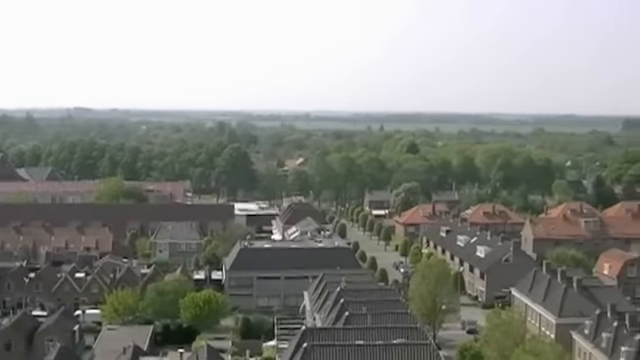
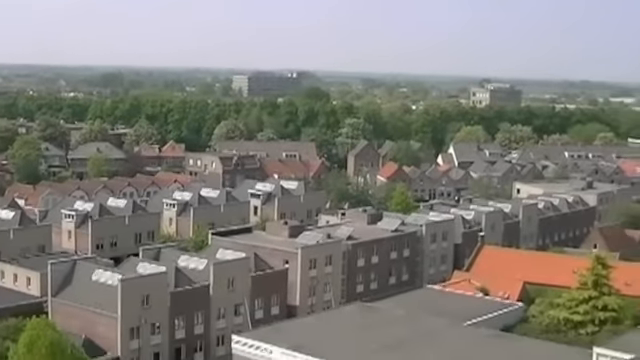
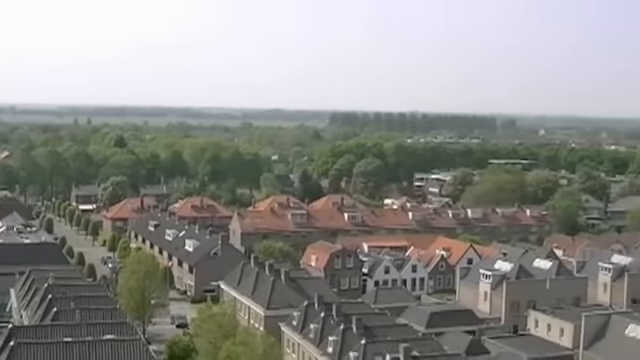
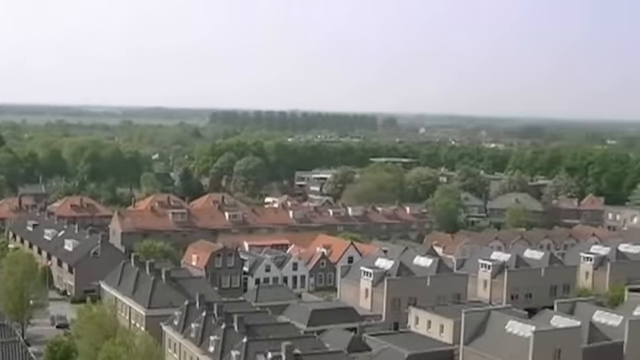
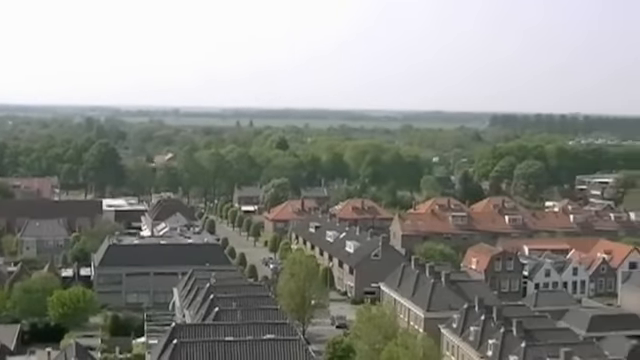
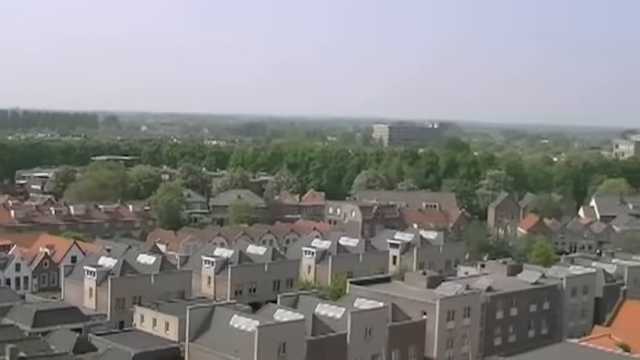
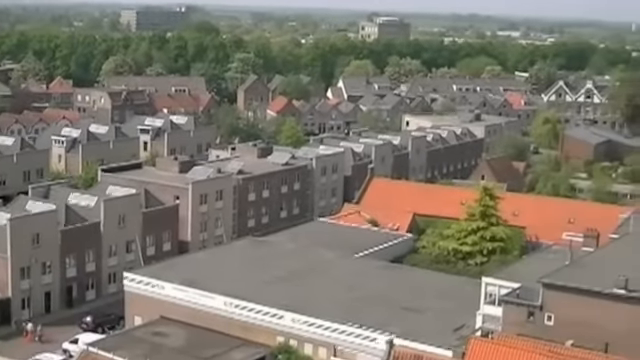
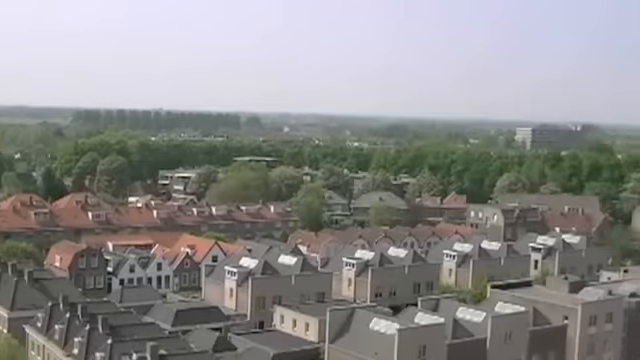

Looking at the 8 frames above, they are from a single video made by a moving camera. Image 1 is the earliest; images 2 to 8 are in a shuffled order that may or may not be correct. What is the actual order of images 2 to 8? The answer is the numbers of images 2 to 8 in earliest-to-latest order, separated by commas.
5, 3, 4, 8, 6, 2, 7
